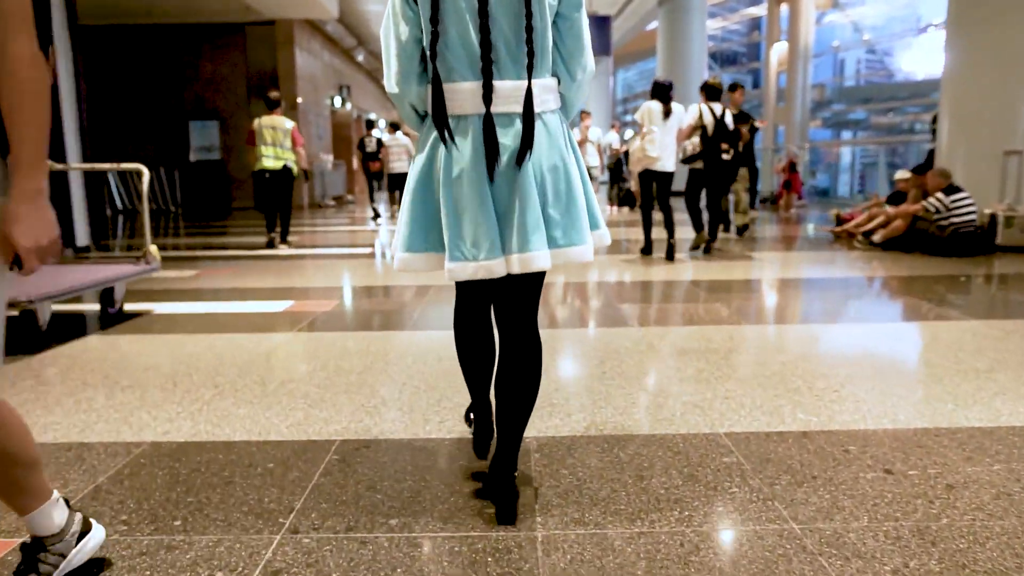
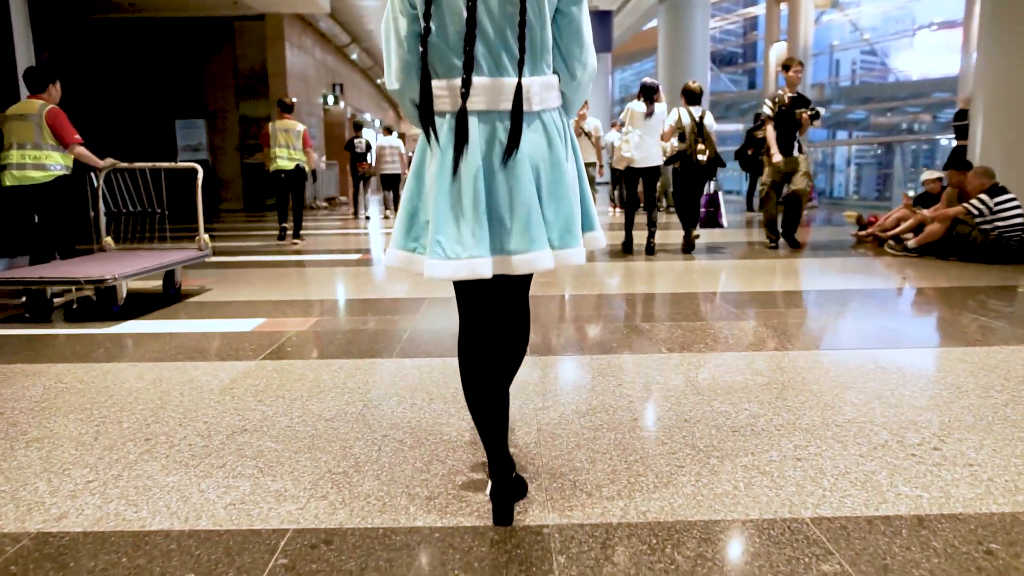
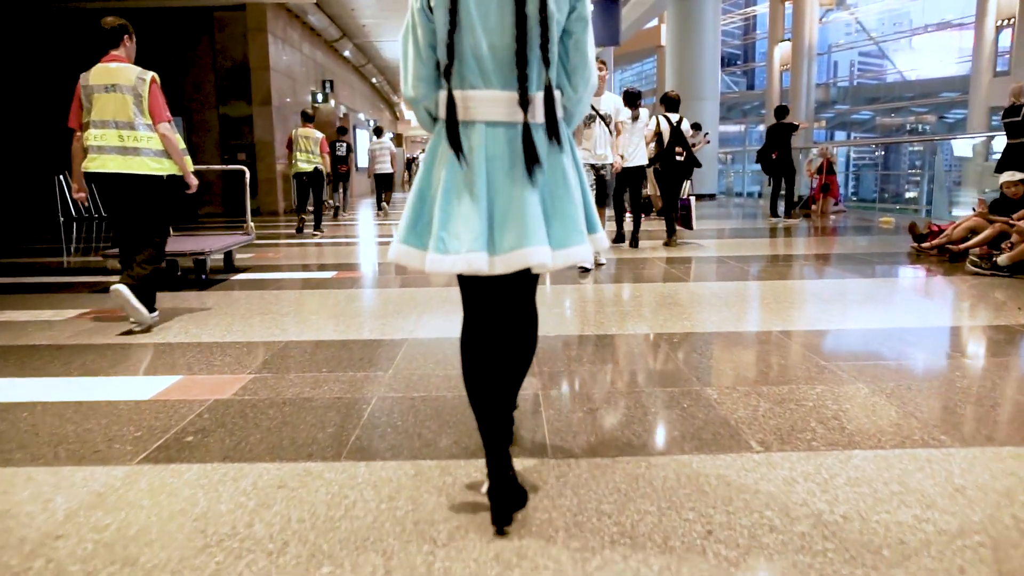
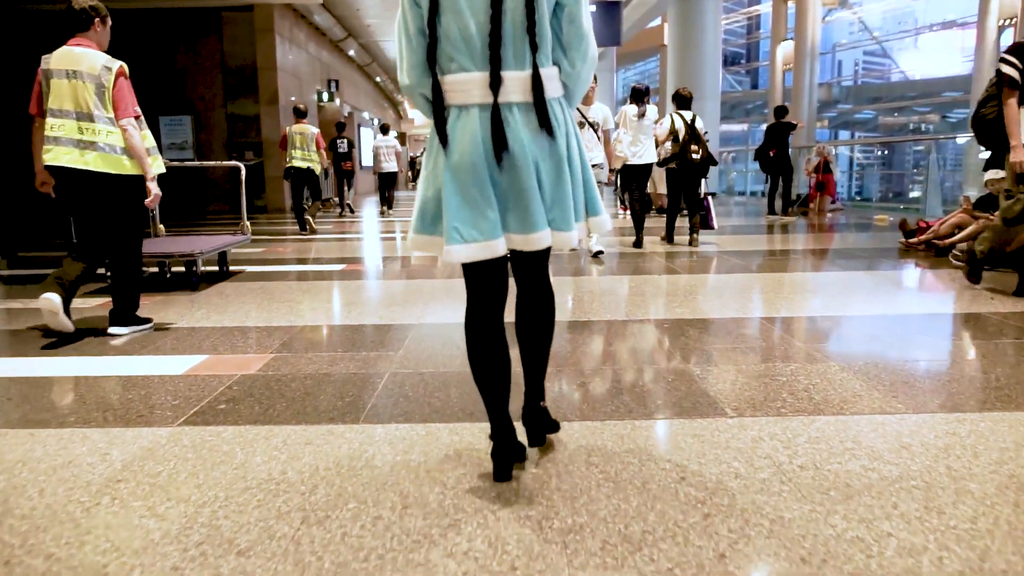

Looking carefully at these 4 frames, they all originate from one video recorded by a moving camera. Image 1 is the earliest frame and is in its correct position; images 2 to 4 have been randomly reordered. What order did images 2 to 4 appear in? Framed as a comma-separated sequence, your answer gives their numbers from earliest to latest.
2, 4, 3
